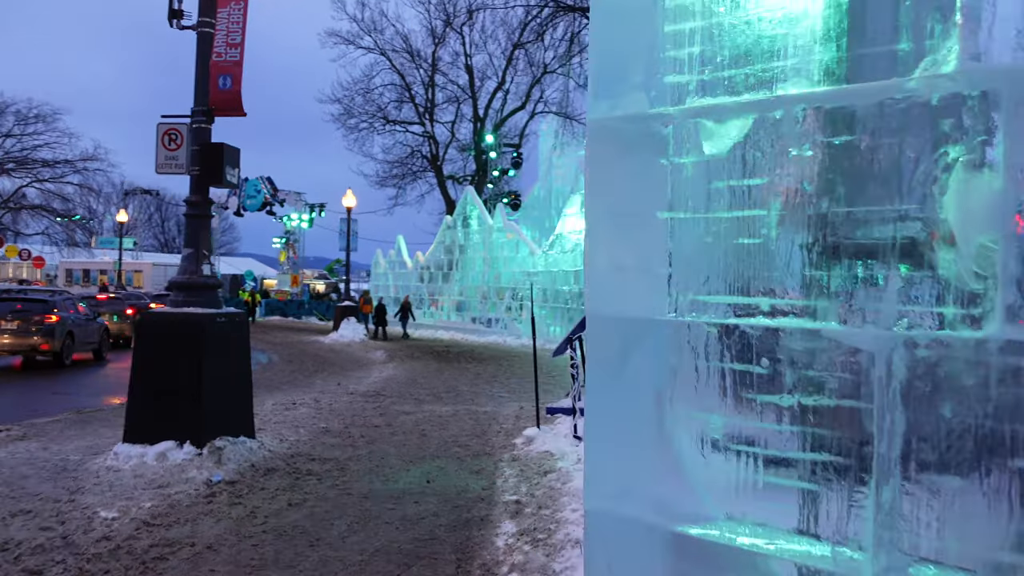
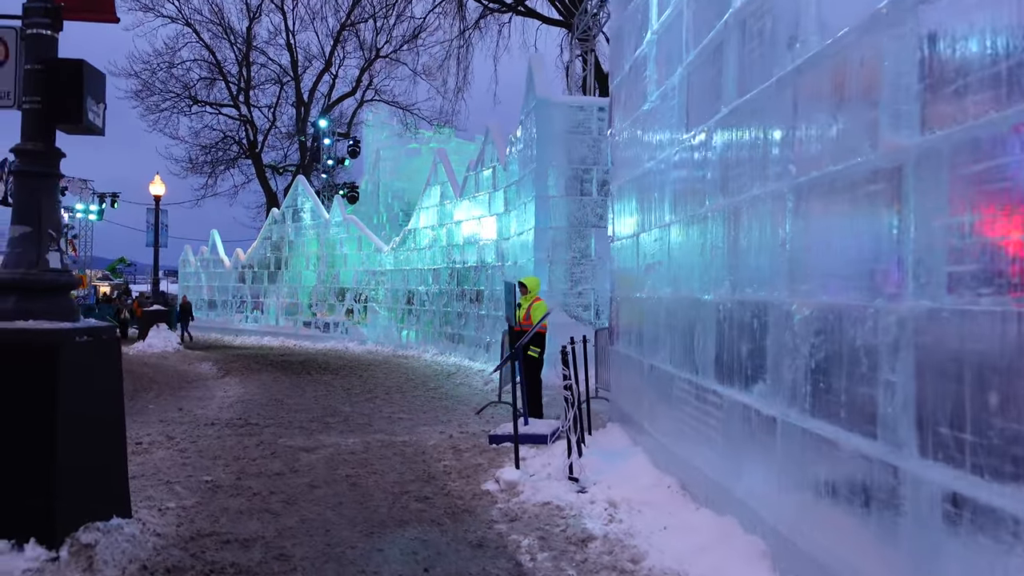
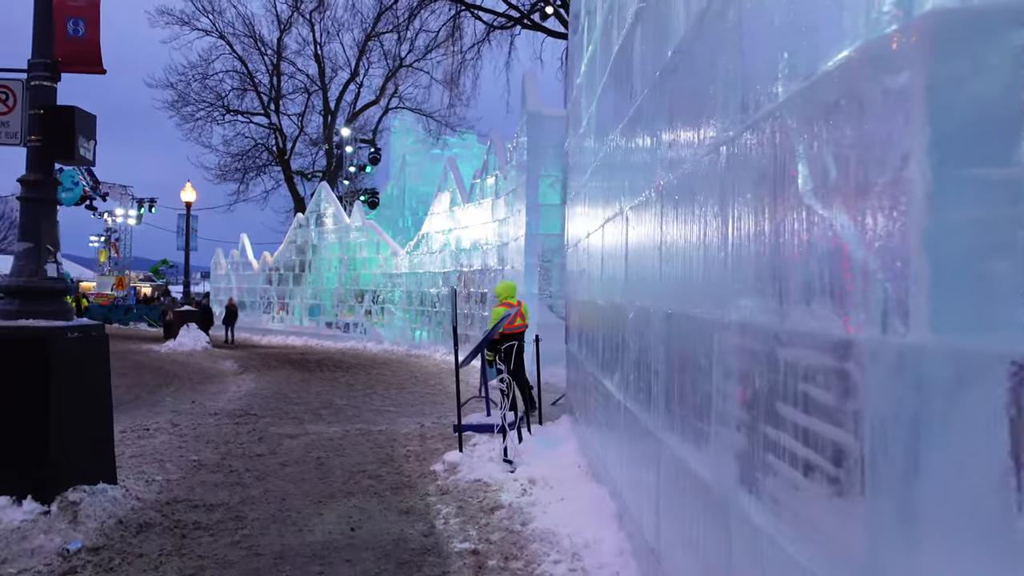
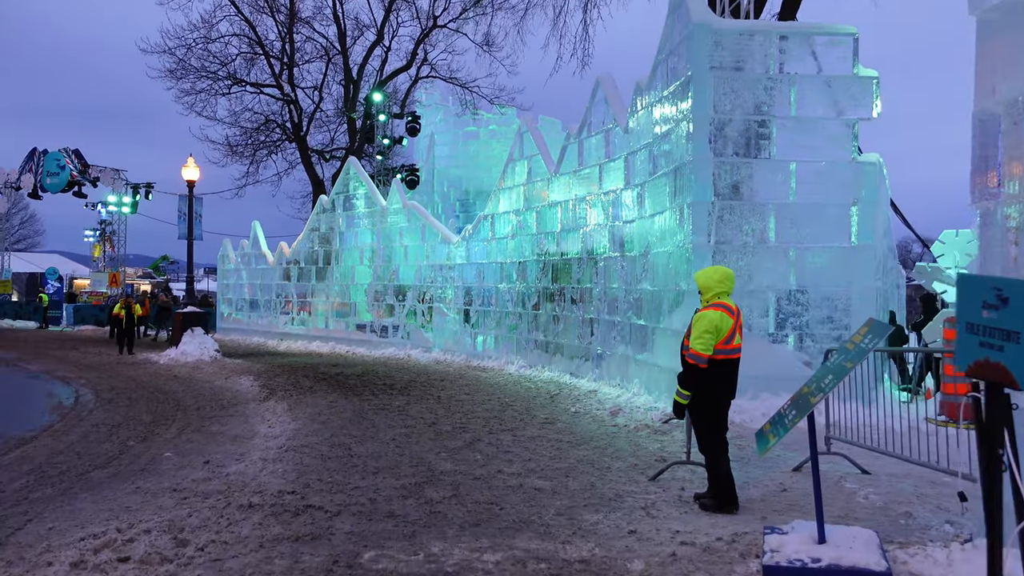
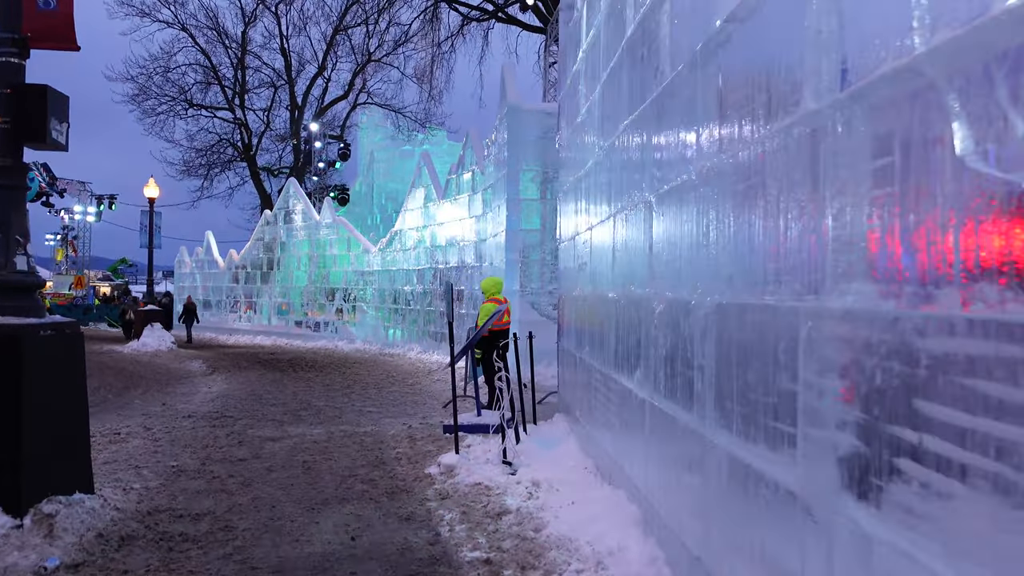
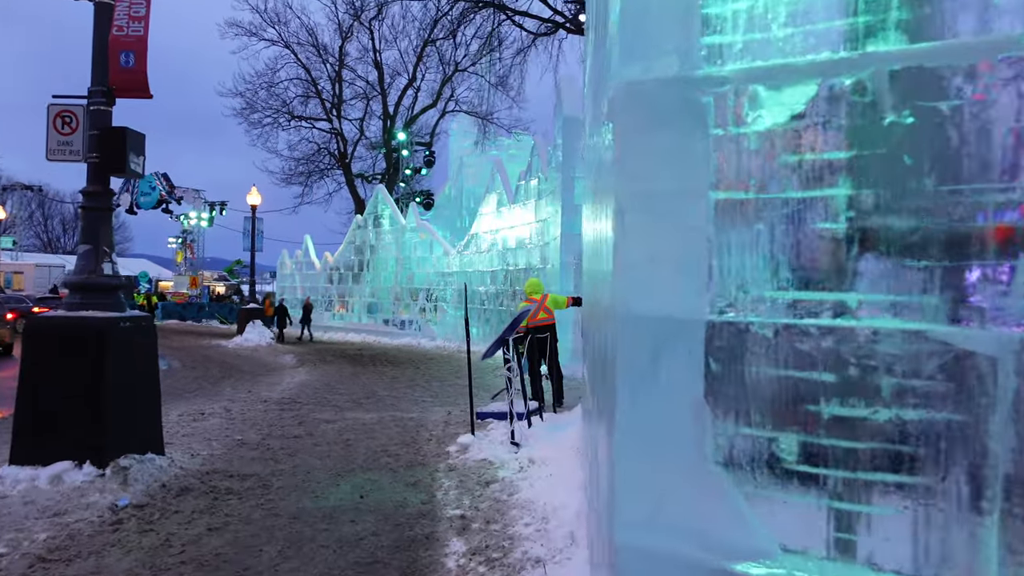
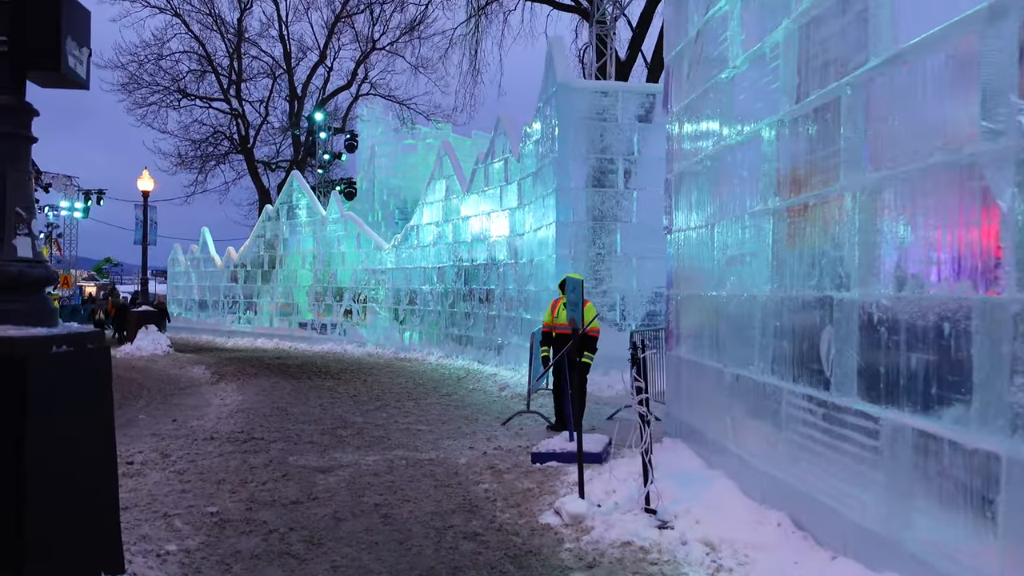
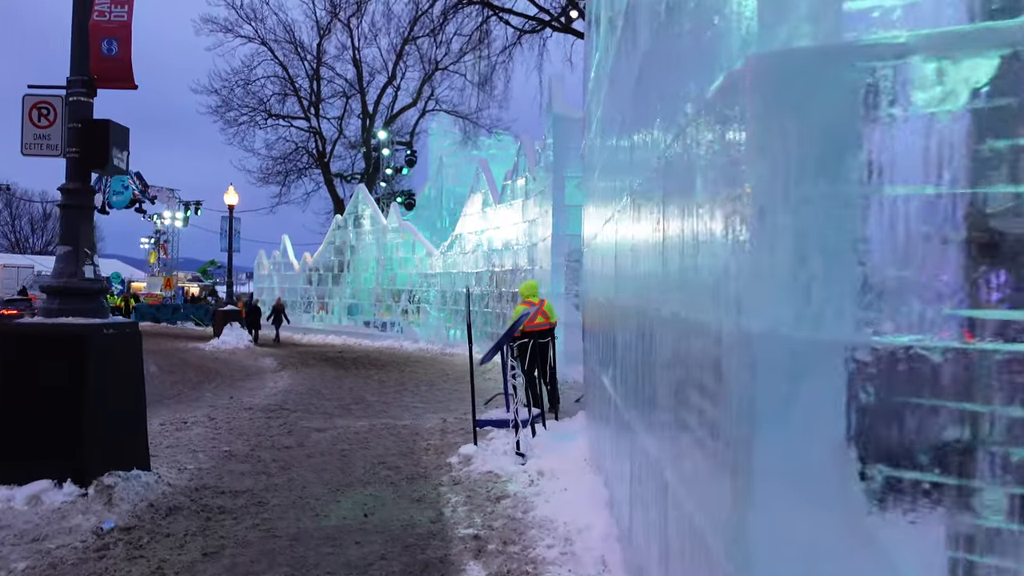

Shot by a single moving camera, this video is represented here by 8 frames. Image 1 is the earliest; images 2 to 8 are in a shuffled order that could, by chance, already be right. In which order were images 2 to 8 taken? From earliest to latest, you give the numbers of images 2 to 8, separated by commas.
6, 8, 3, 5, 2, 7, 4
